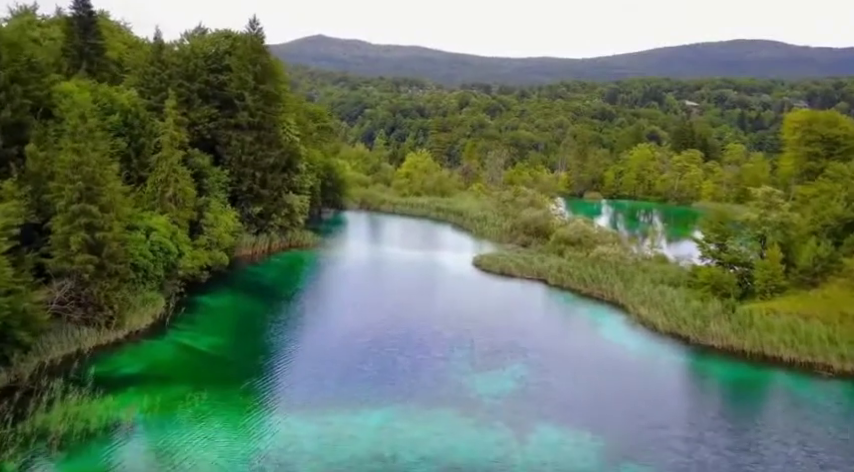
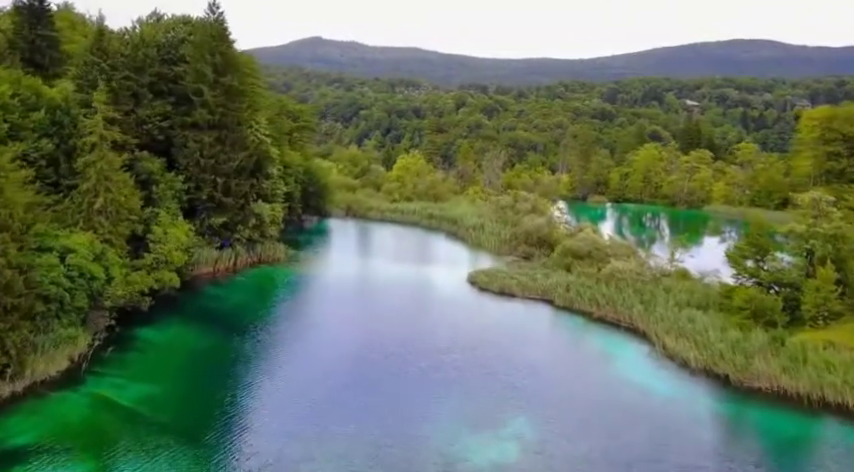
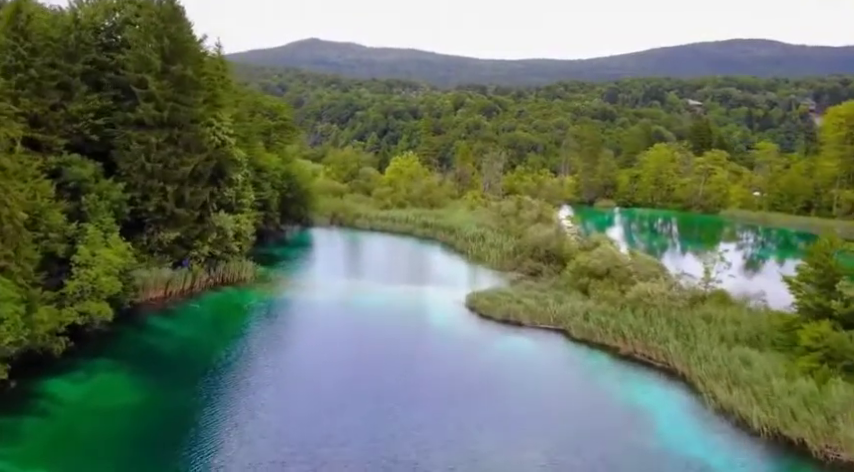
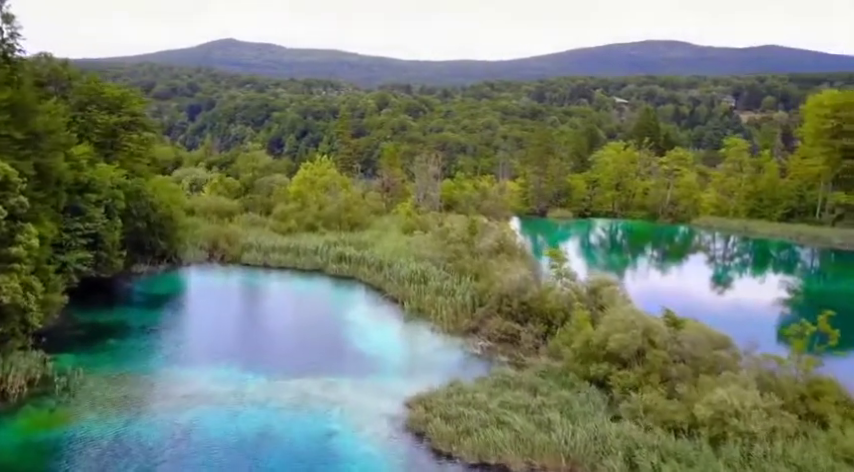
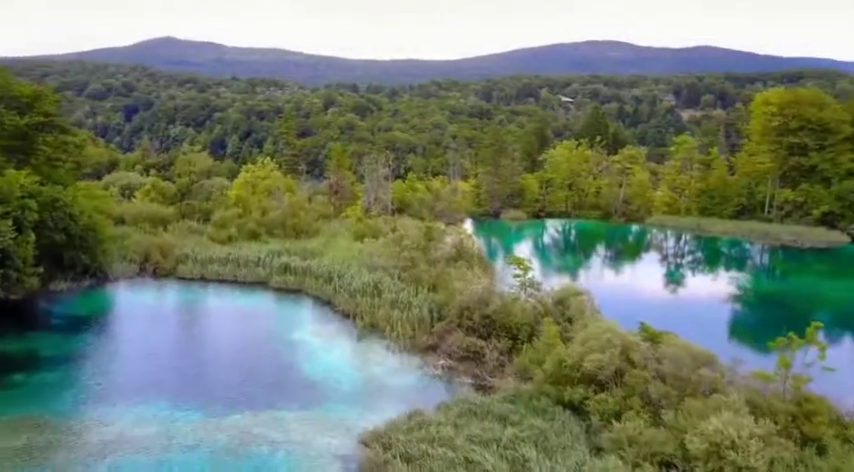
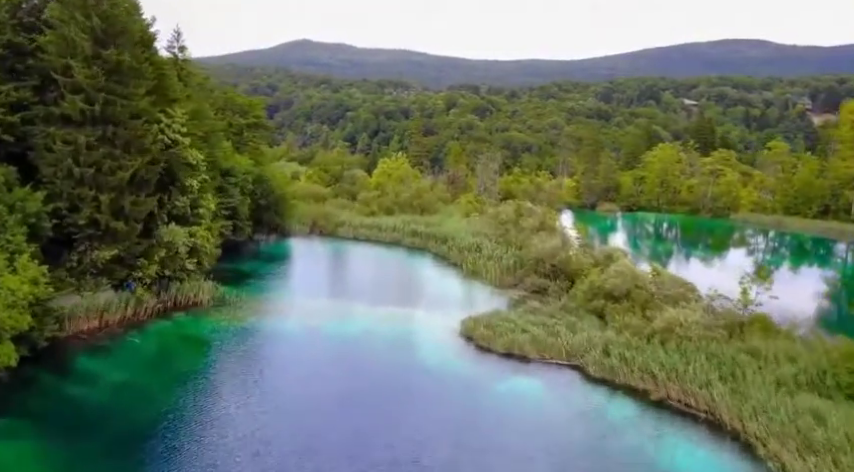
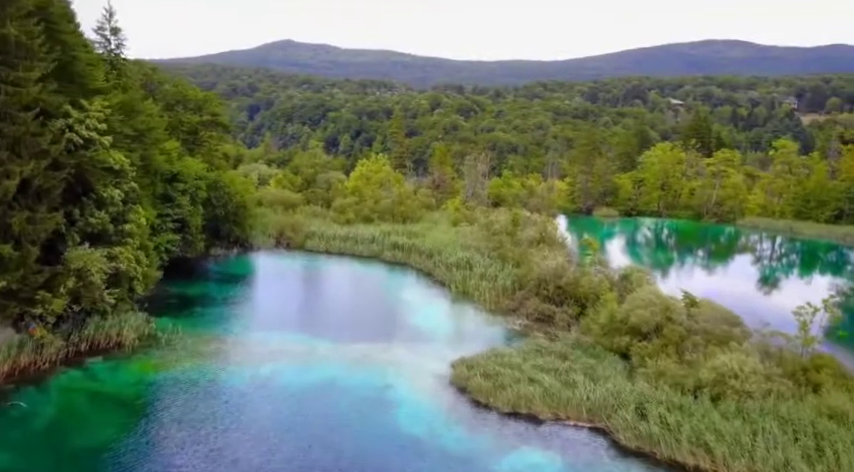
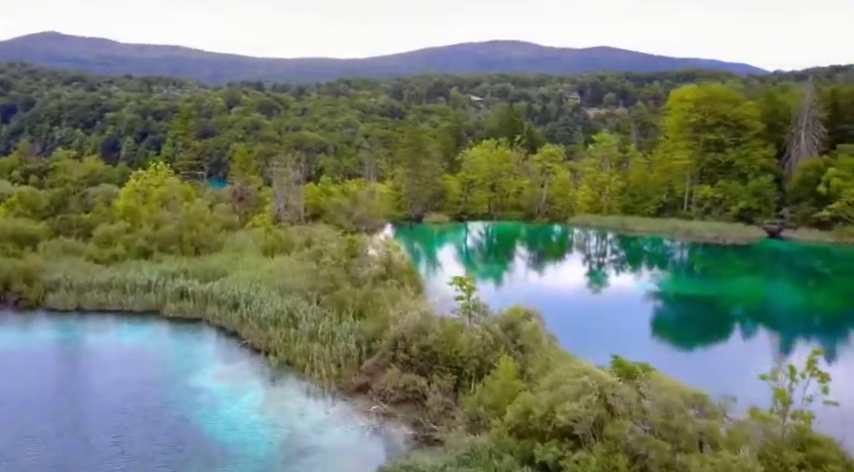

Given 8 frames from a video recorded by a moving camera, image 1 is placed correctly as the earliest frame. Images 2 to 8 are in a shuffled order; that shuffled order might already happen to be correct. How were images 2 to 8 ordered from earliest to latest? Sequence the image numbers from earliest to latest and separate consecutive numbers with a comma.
2, 3, 6, 7, 4, 5, 8
